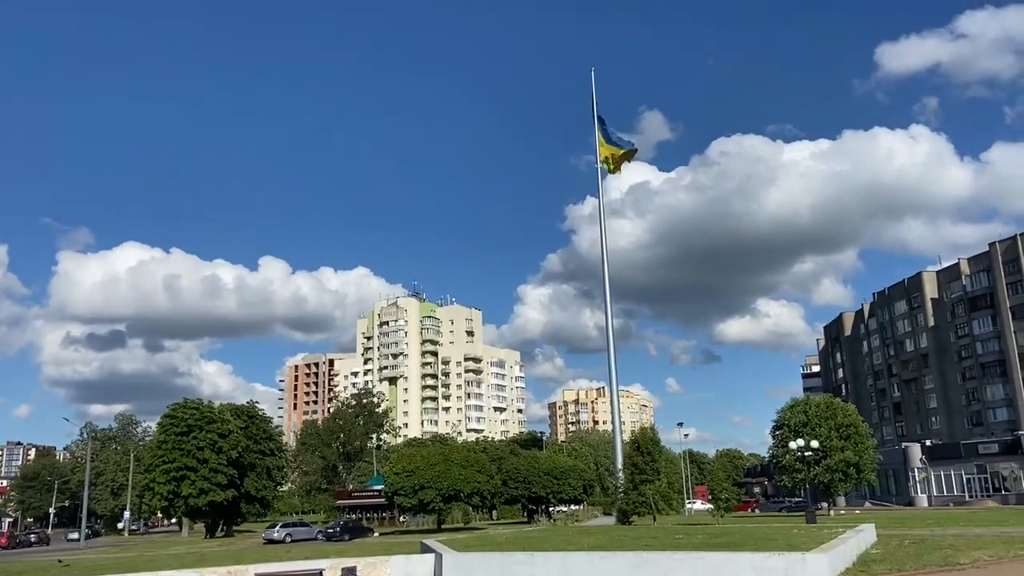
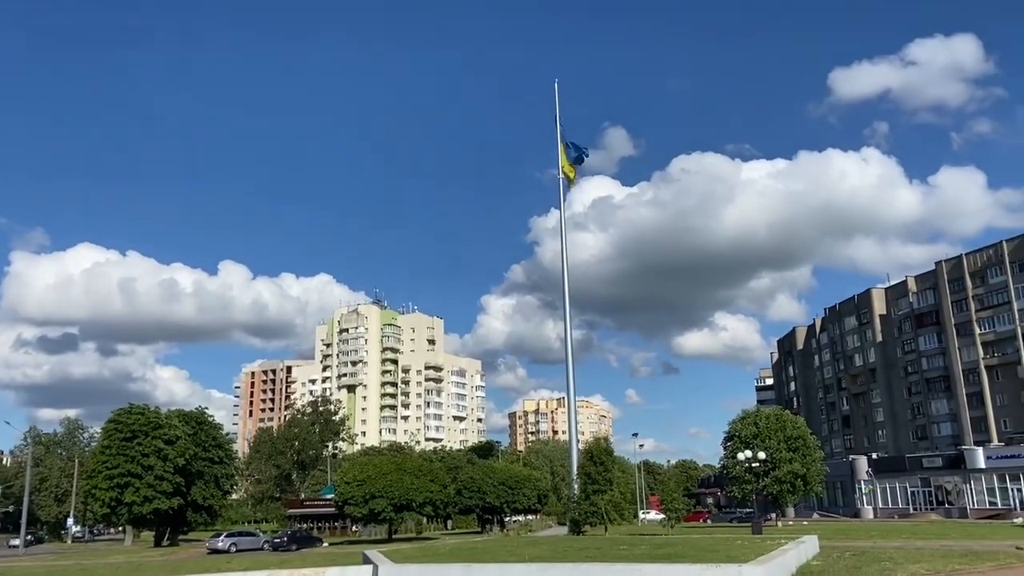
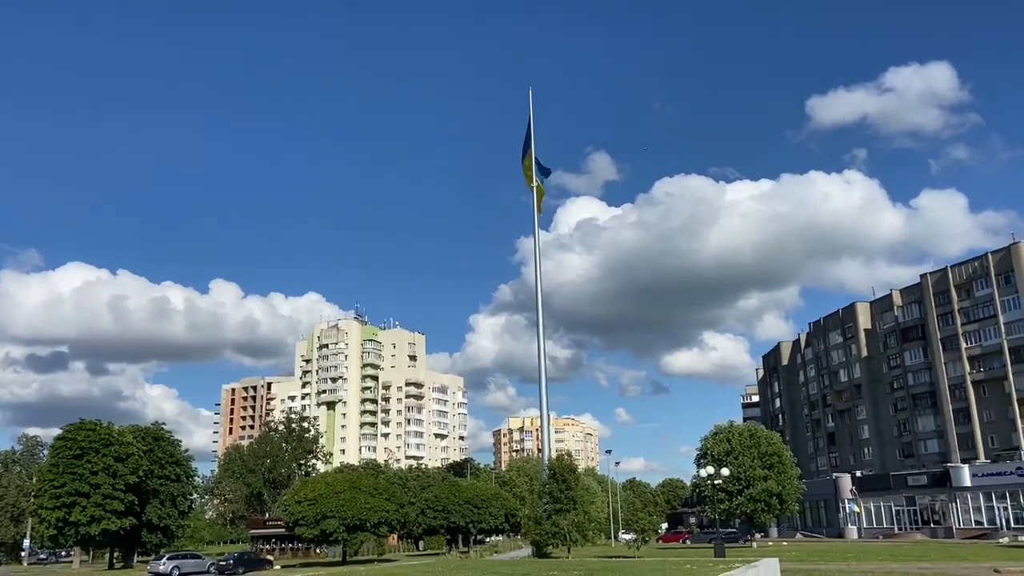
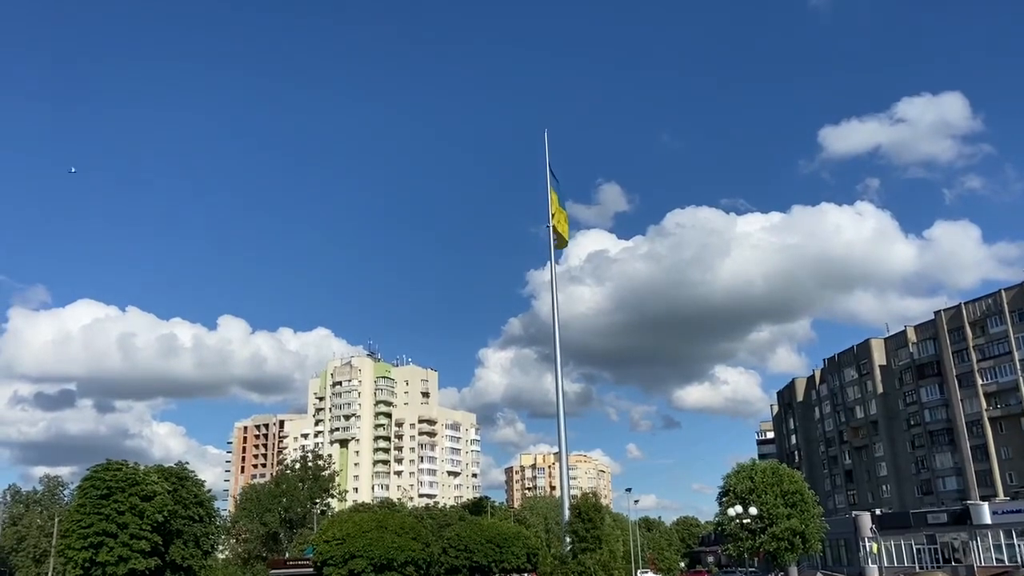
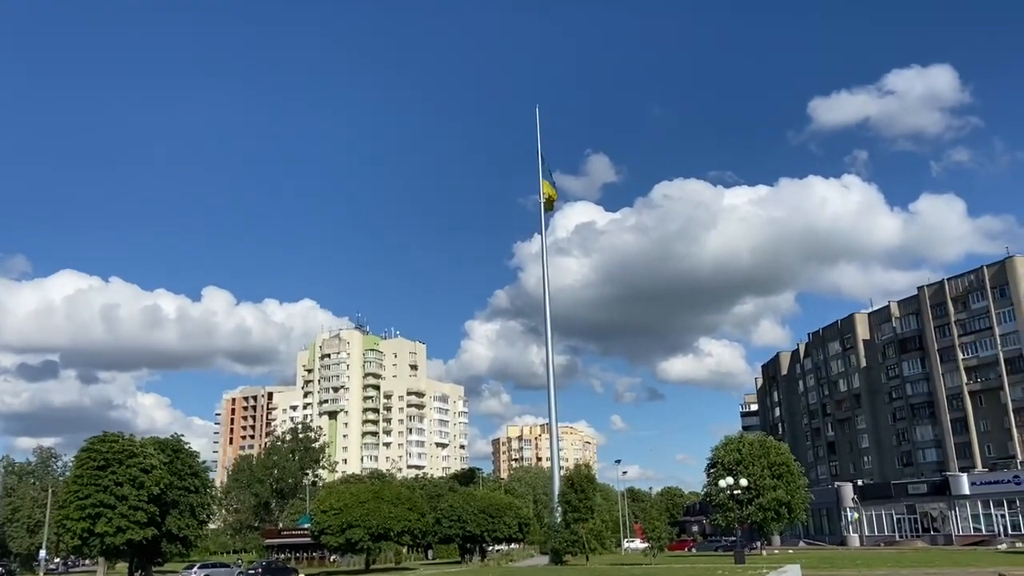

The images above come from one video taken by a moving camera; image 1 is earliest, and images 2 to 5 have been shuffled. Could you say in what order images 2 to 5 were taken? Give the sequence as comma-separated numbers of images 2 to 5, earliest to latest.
2, 5, 4, 3
